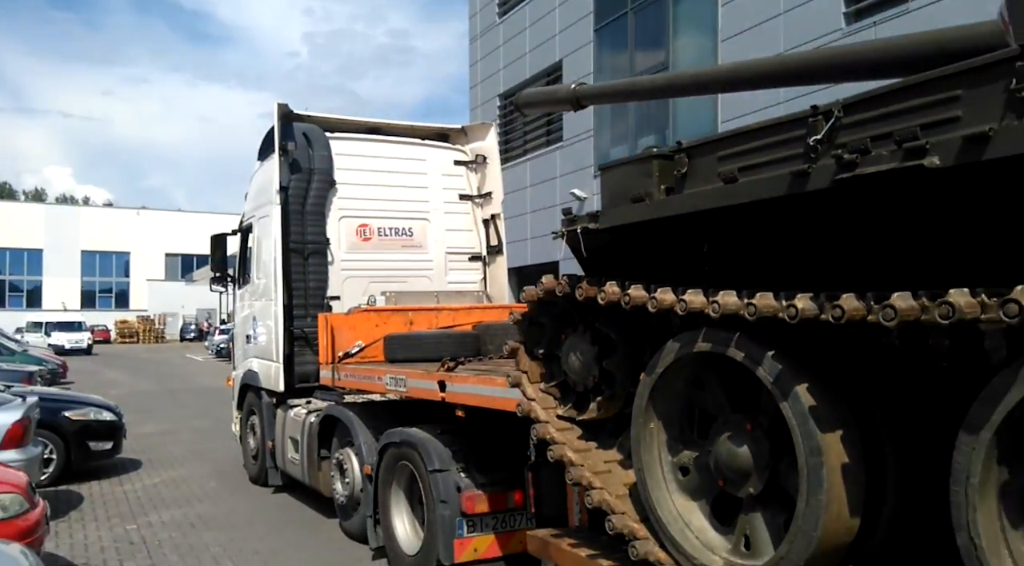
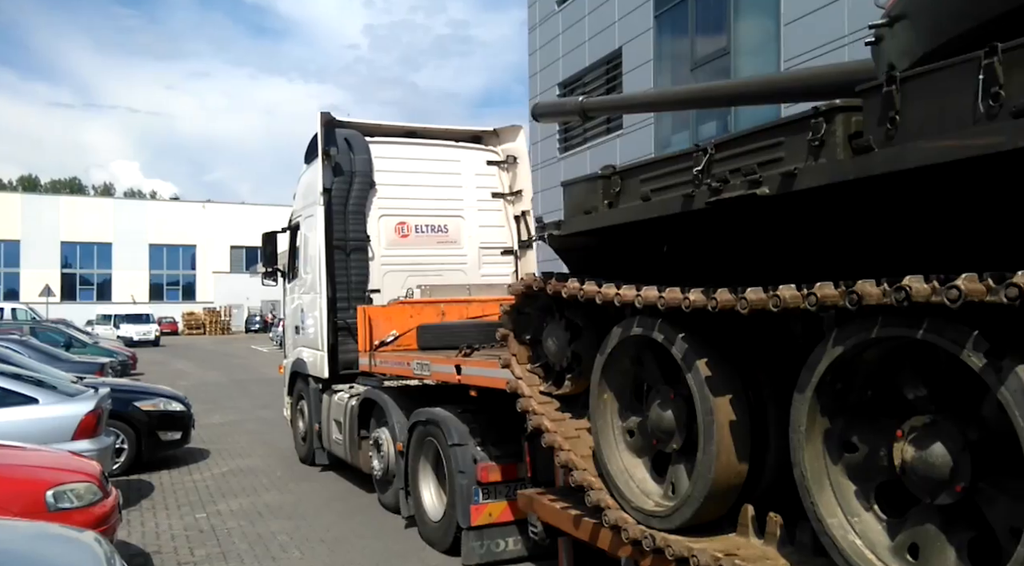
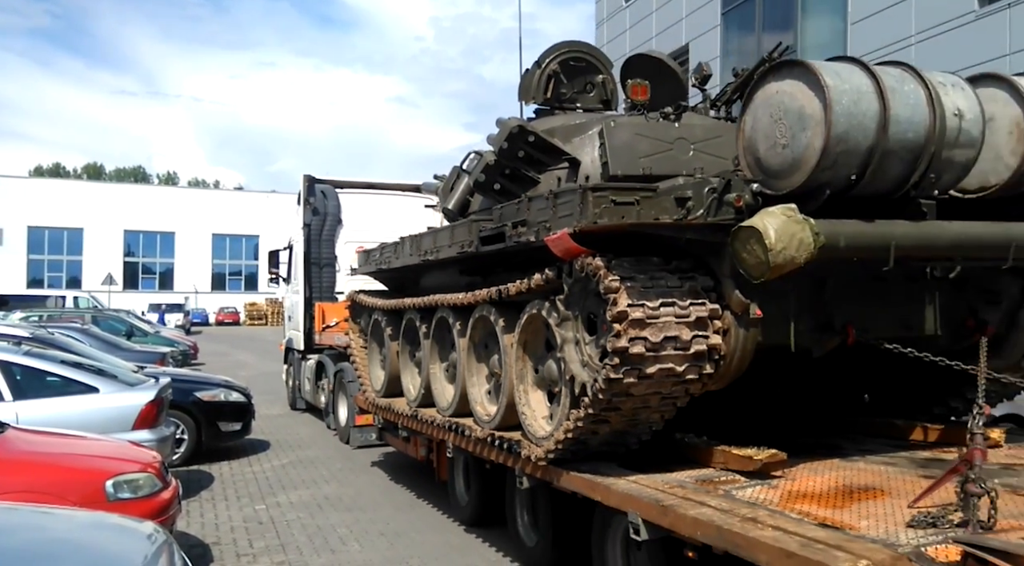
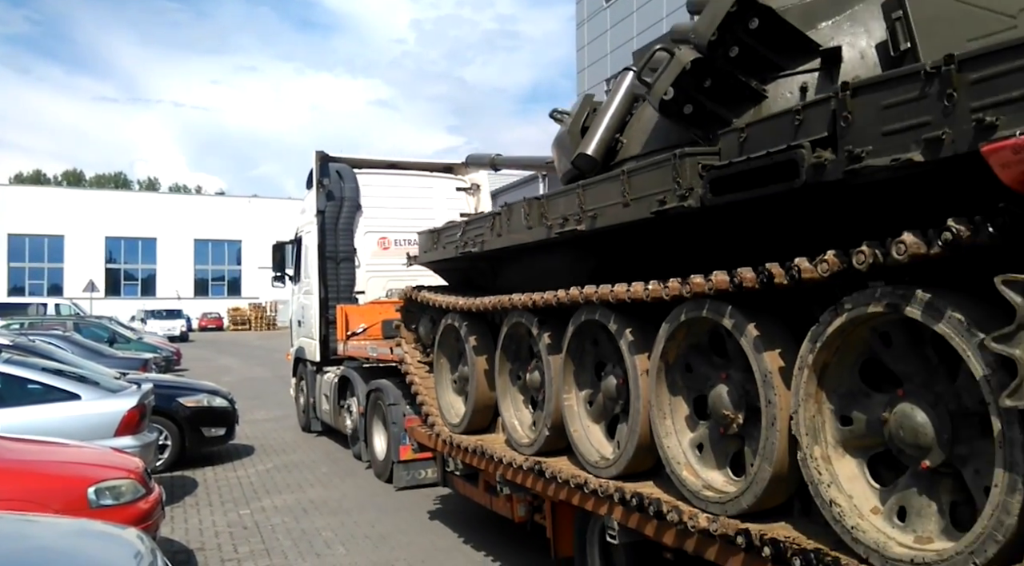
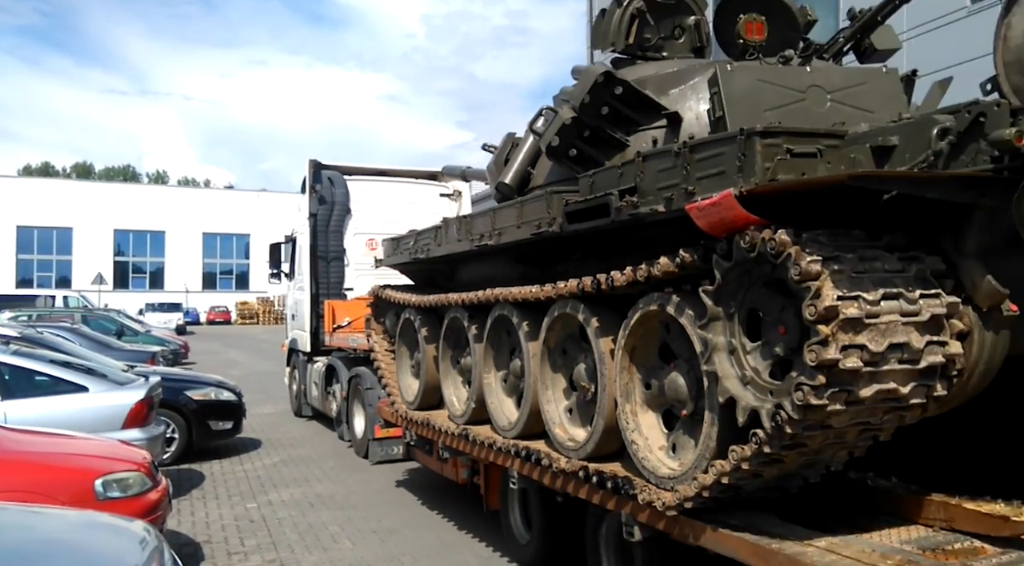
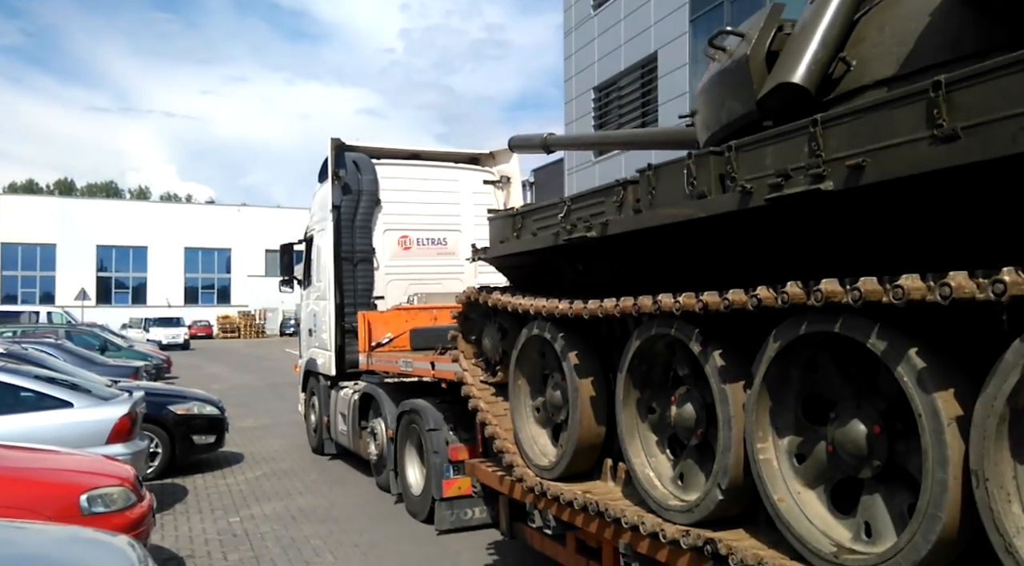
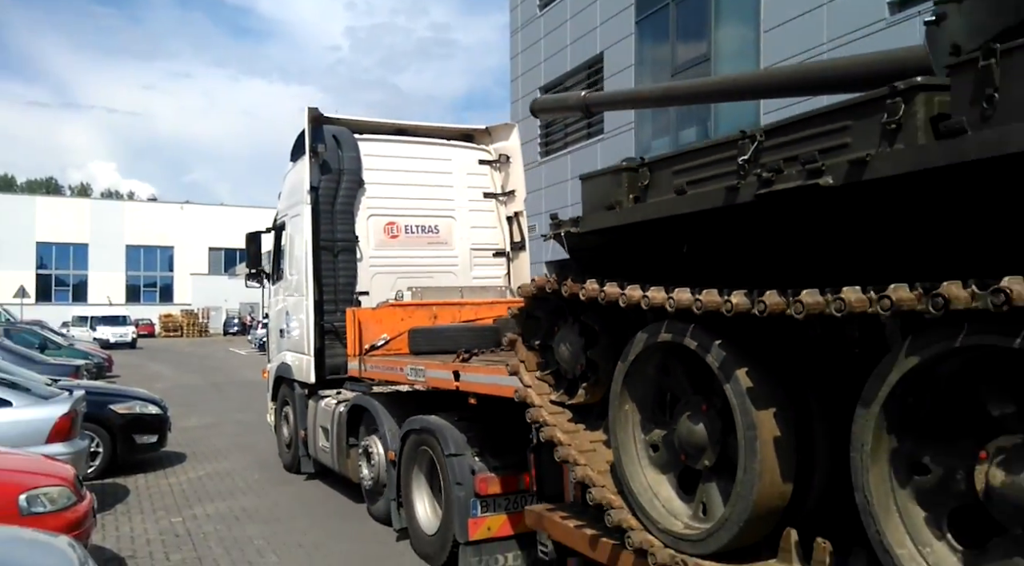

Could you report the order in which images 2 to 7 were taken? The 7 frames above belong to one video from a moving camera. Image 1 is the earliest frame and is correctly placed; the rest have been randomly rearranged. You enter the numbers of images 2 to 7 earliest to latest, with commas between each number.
7, 2, 6, 4, 5, 3
